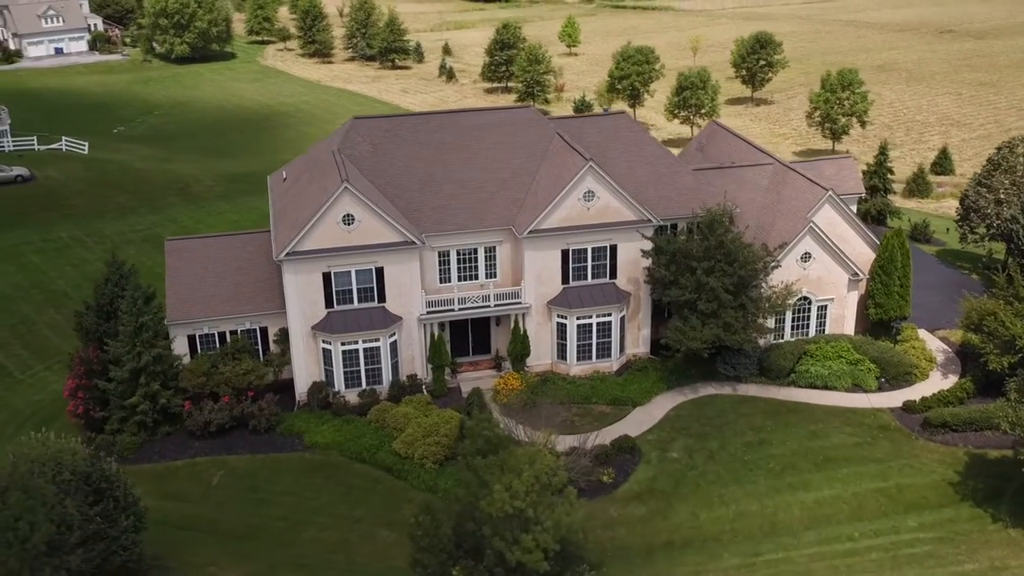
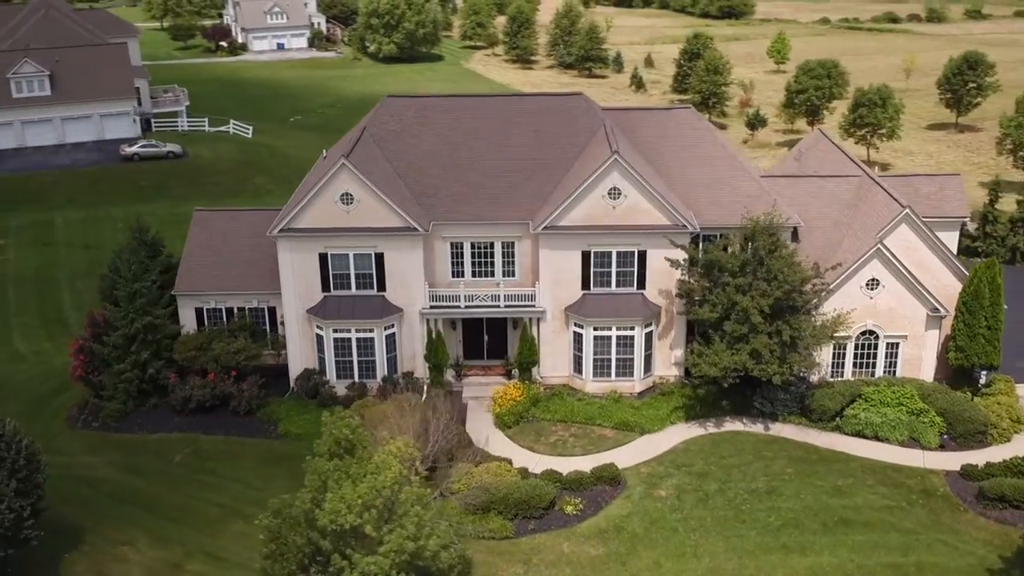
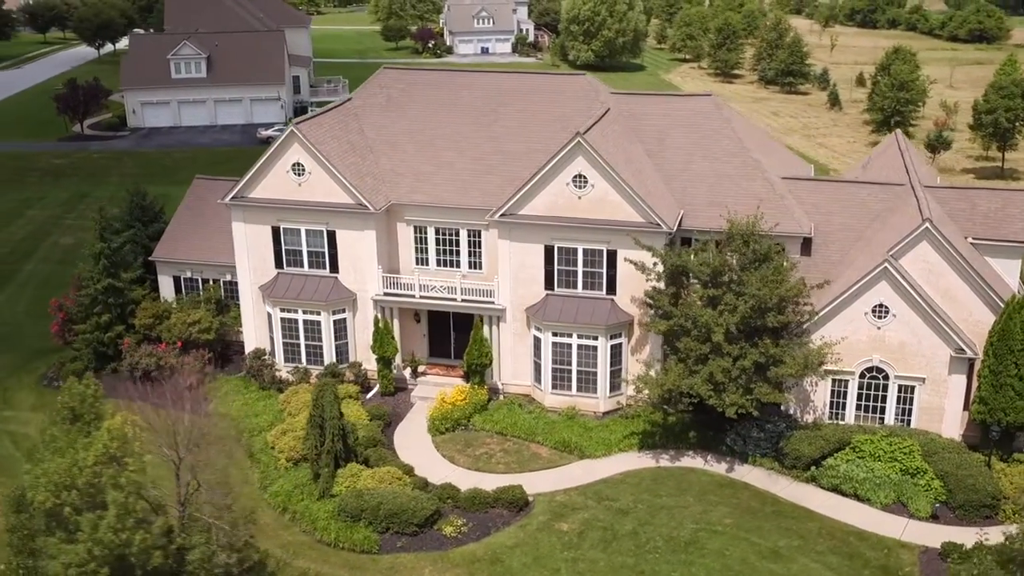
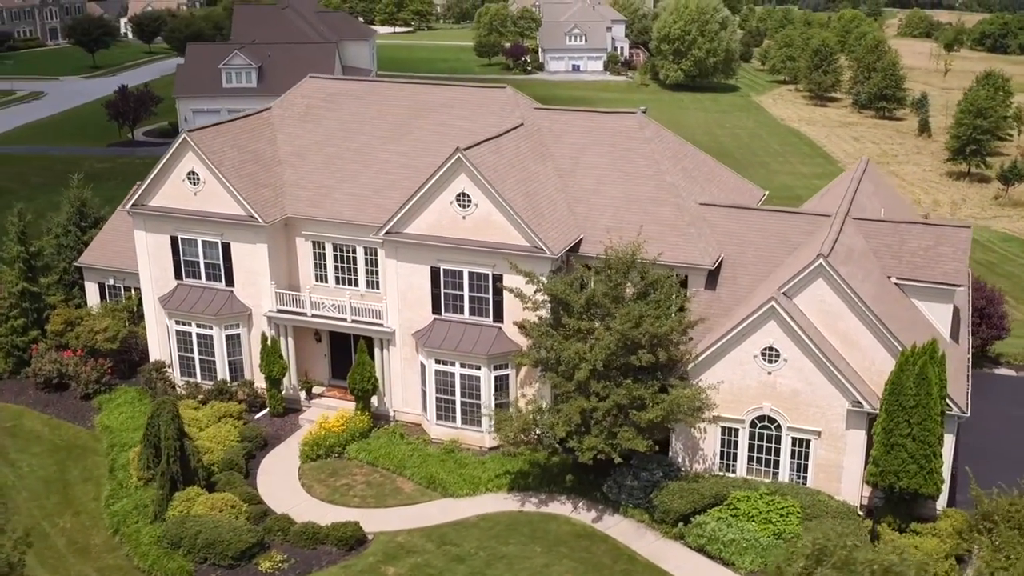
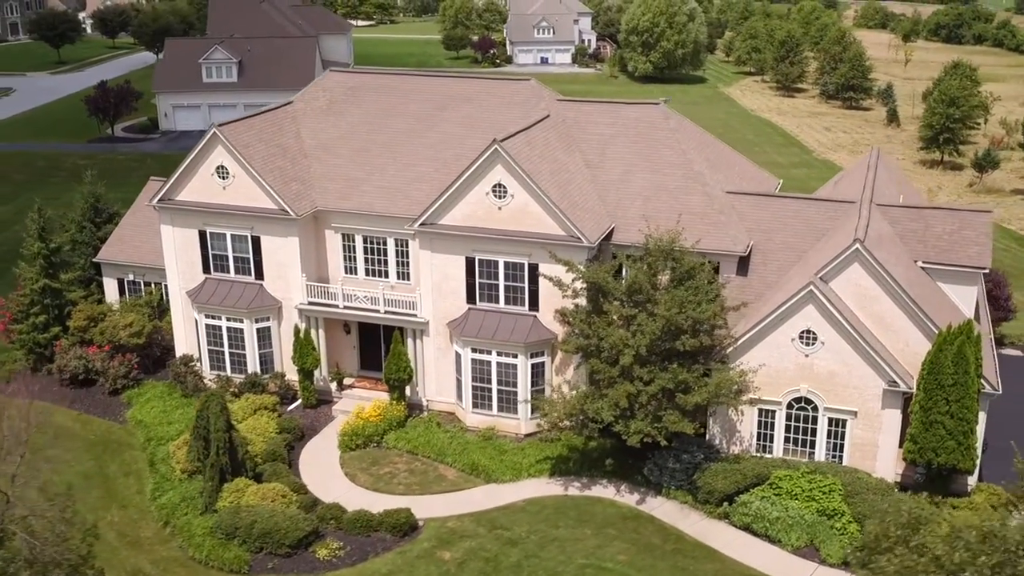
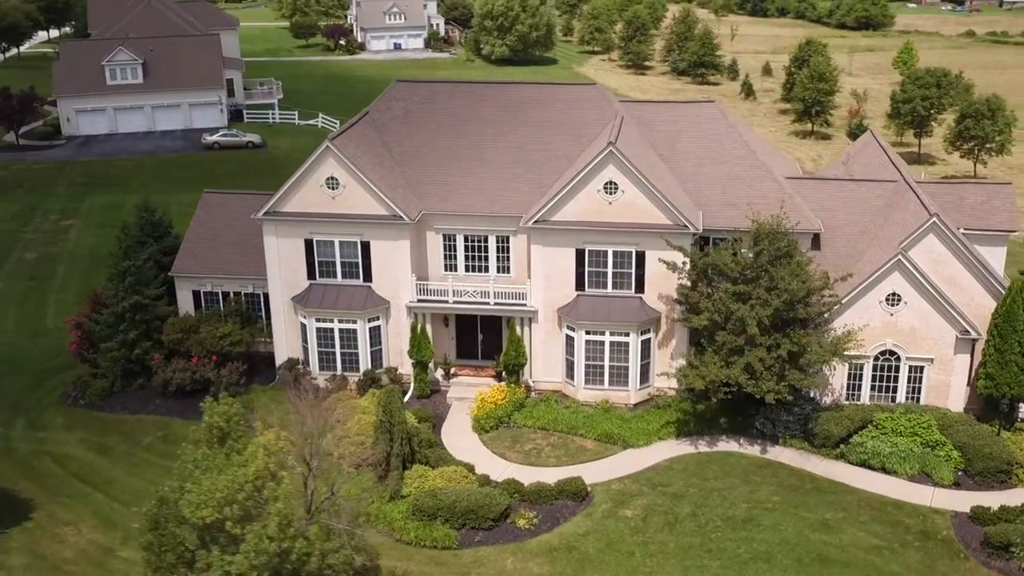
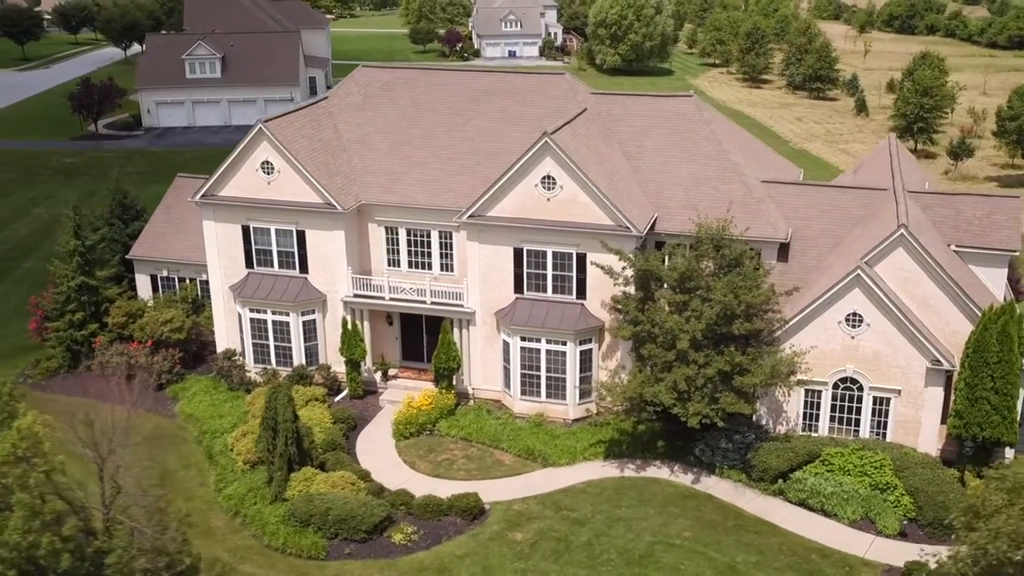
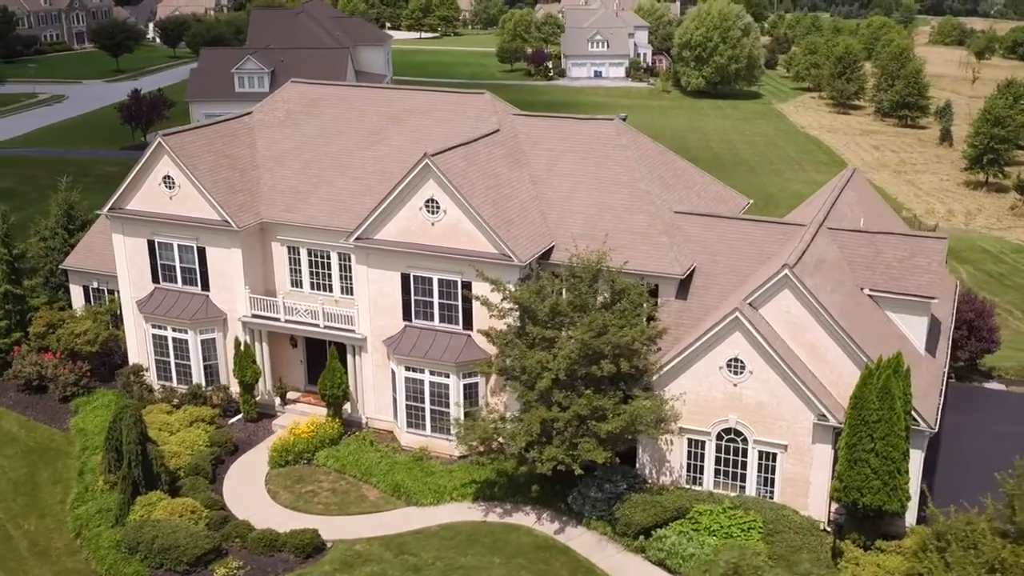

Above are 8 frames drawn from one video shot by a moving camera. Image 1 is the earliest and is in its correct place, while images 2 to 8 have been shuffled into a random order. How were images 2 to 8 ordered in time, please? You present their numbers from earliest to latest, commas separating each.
2, 6, 3, 7, 5, 4, 8
